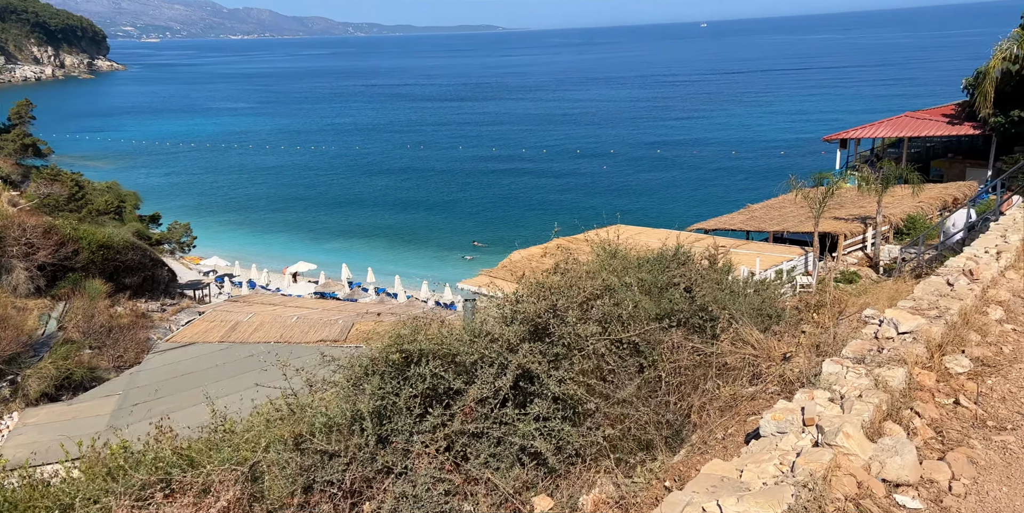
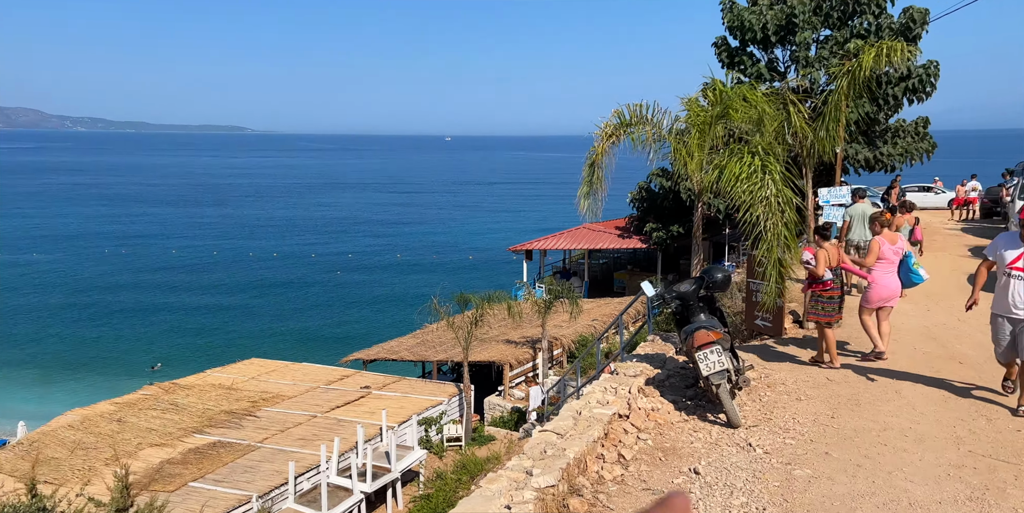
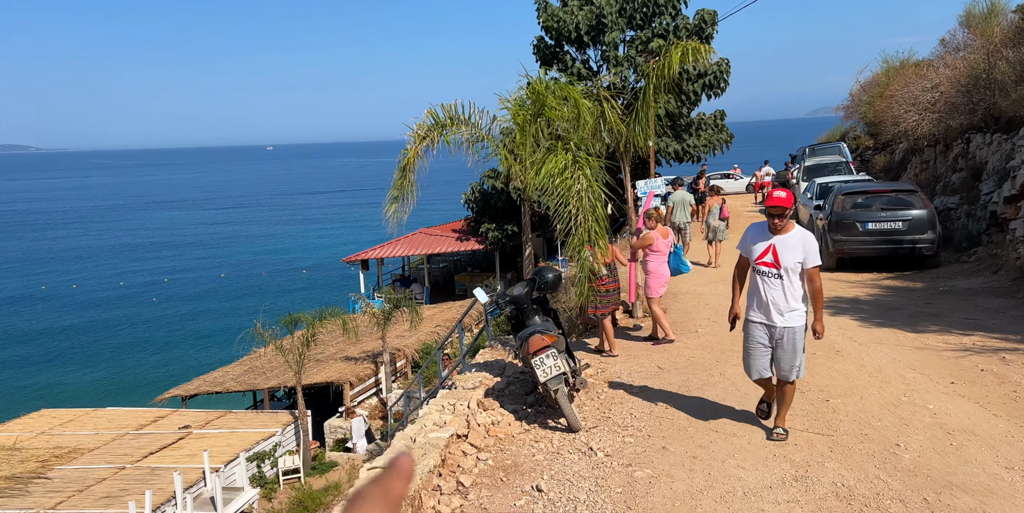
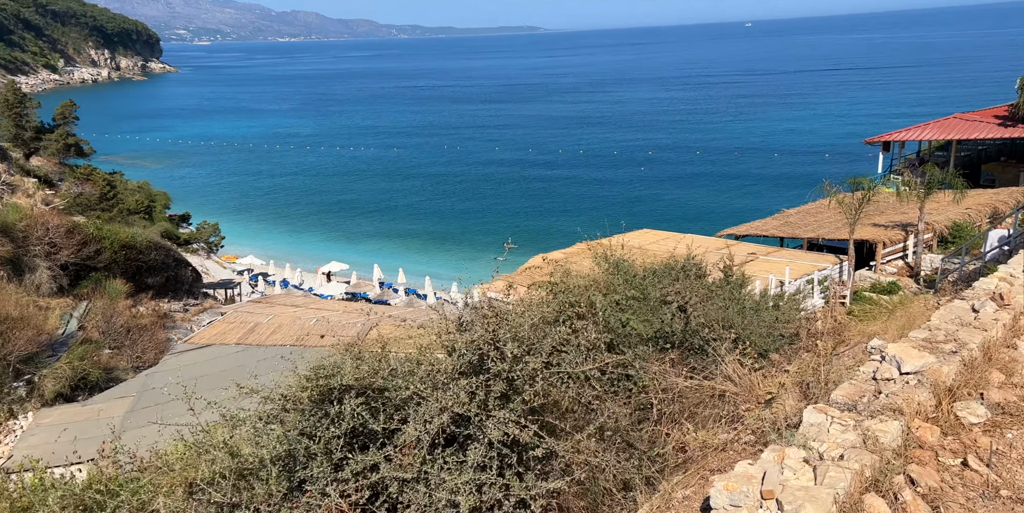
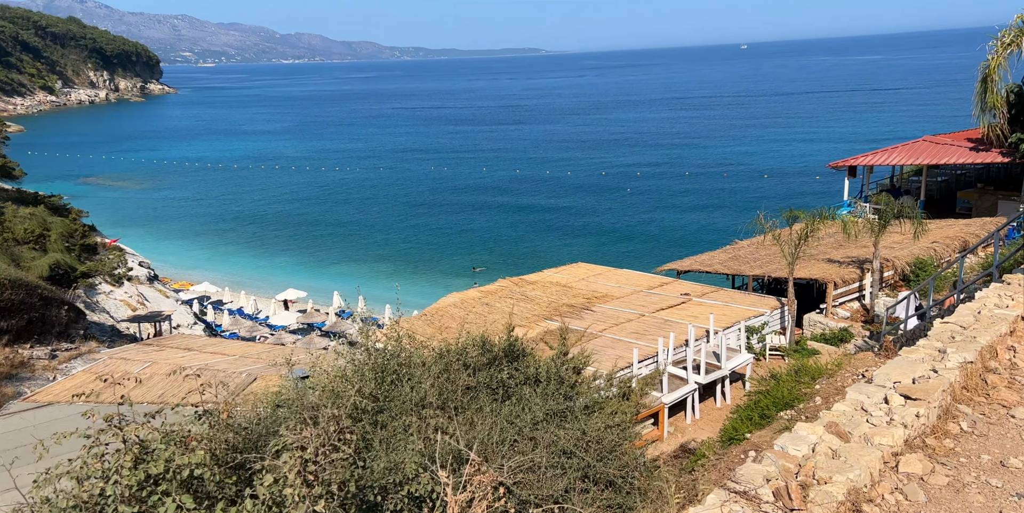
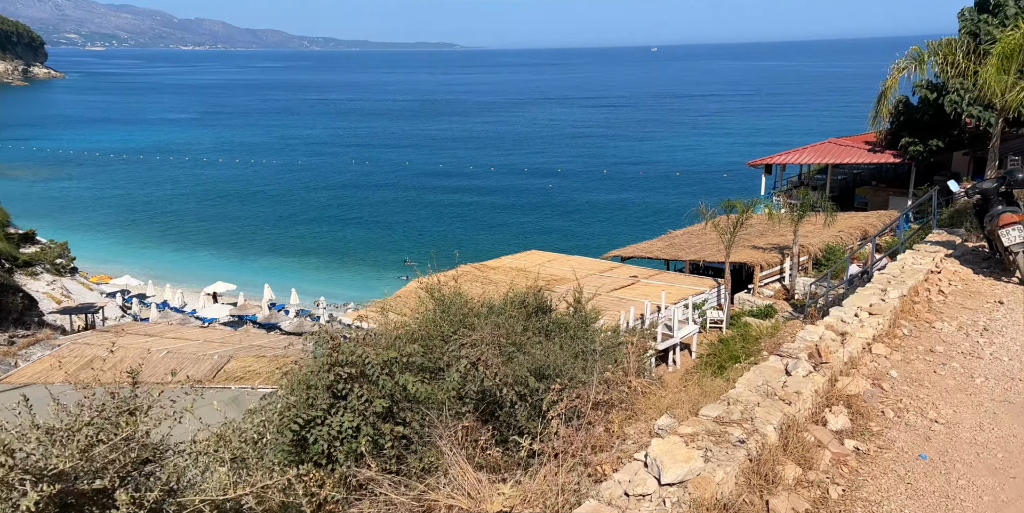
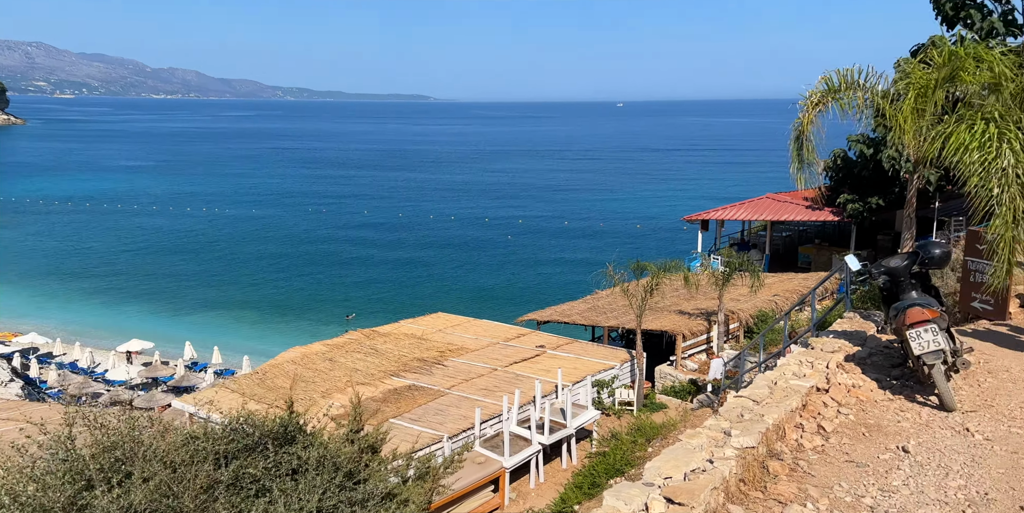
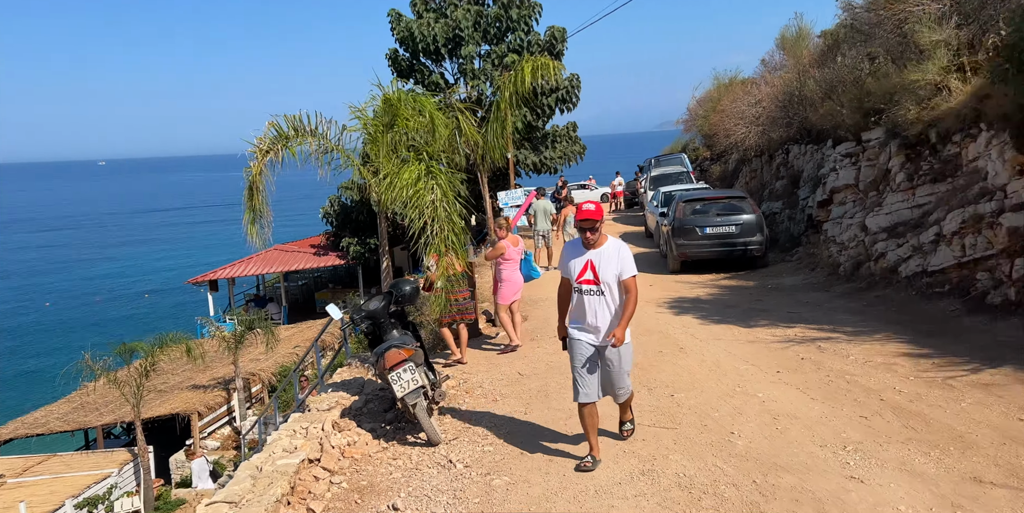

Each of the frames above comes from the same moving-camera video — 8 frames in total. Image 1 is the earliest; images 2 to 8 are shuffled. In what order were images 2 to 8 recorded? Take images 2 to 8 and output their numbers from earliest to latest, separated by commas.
4, 6, 5, 7, 2, 3, 8
